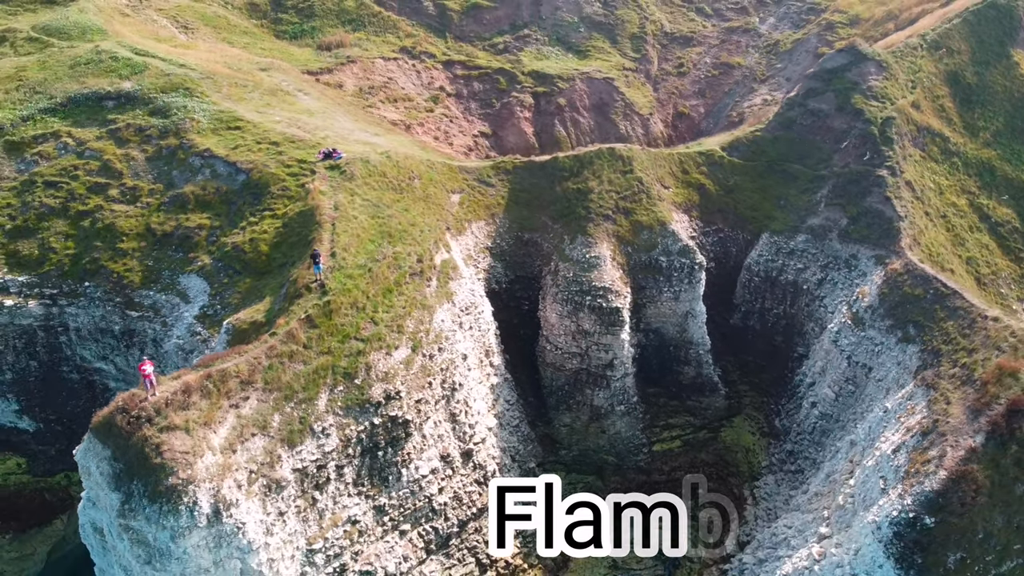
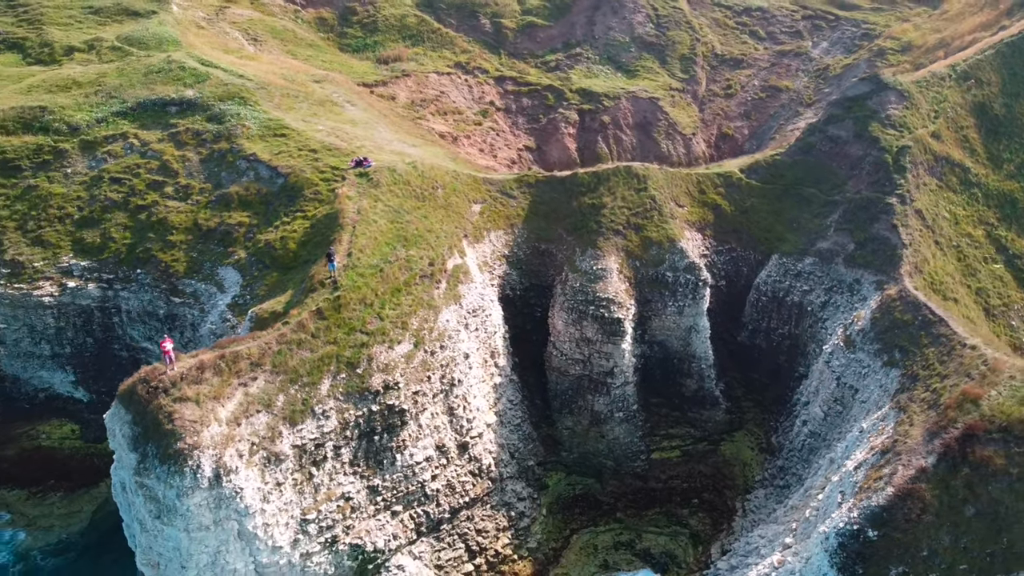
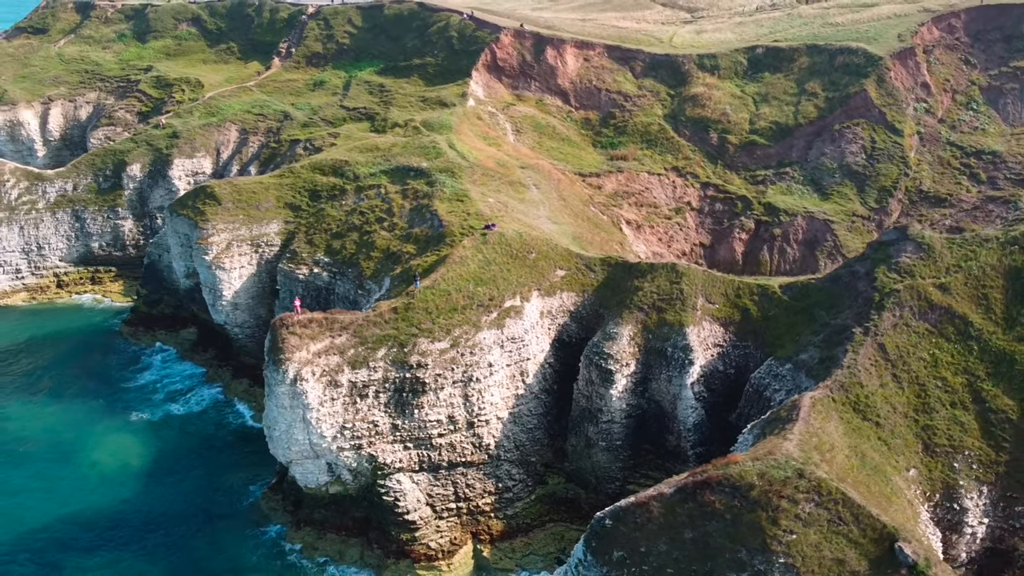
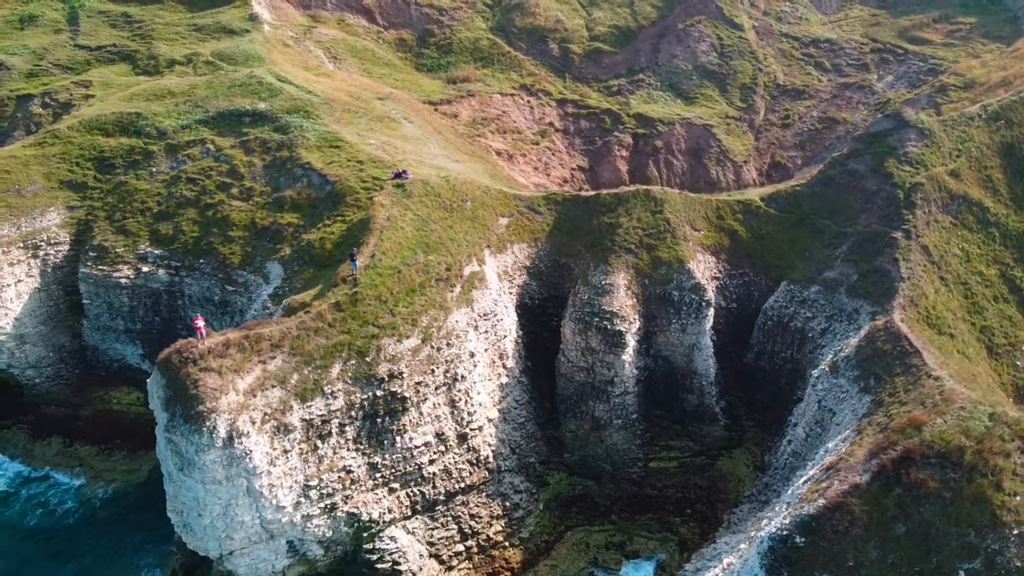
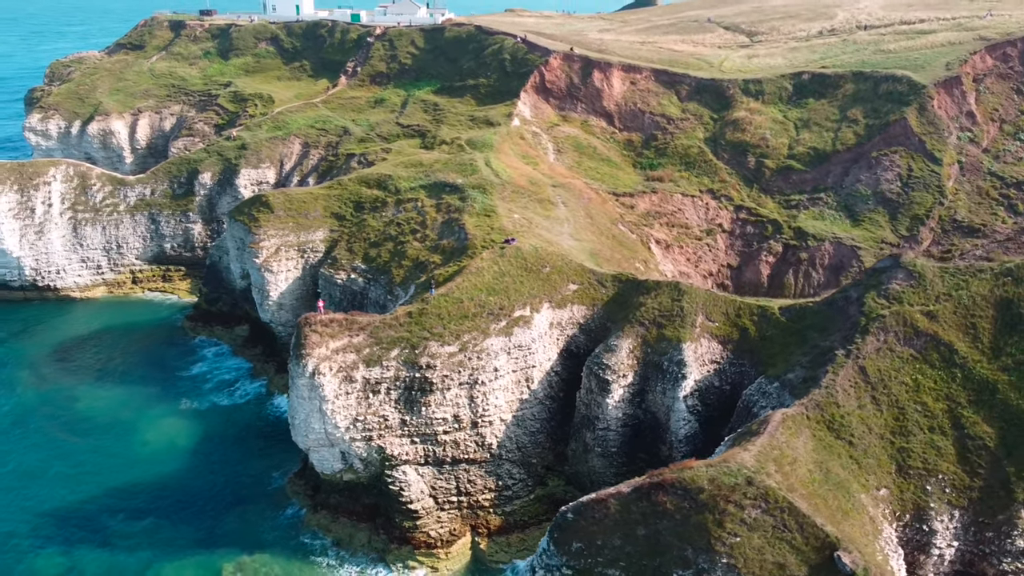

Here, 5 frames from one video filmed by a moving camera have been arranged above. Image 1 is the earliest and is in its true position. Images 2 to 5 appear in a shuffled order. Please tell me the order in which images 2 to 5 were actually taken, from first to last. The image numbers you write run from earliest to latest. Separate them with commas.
2, 4, 3, 5
